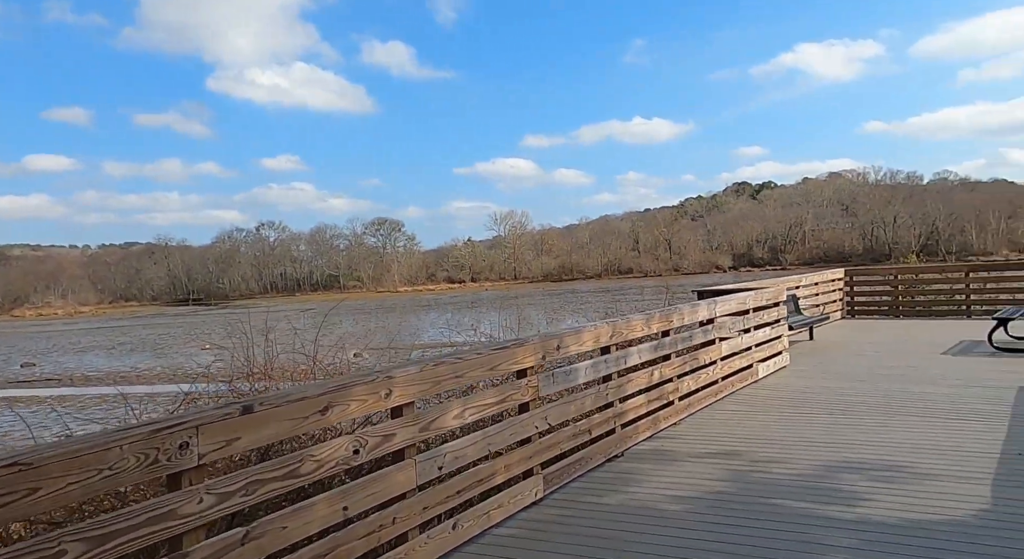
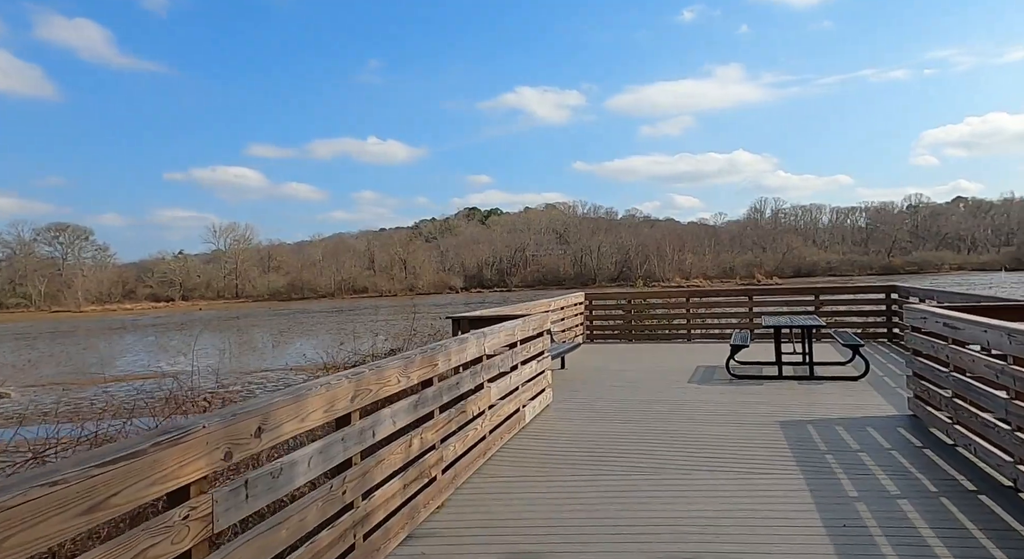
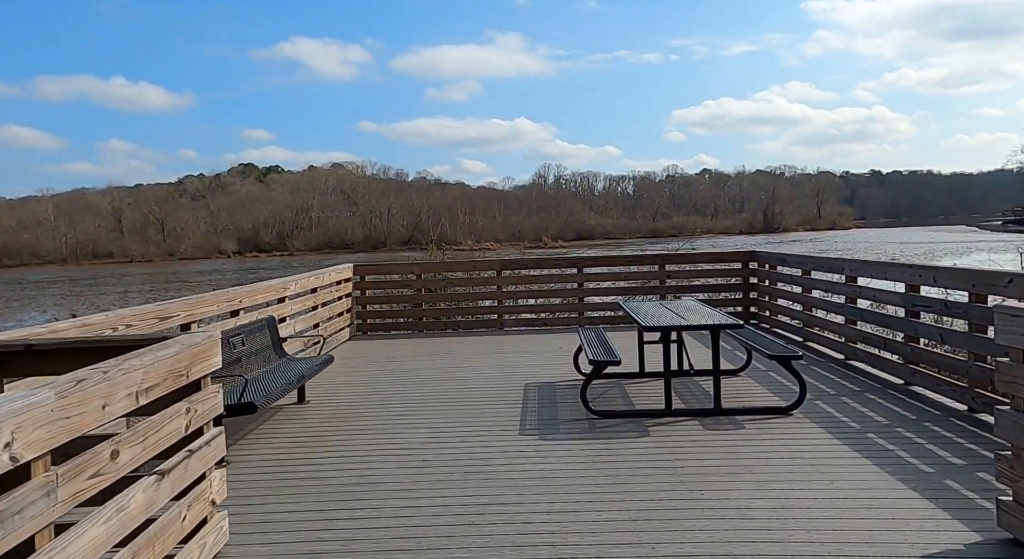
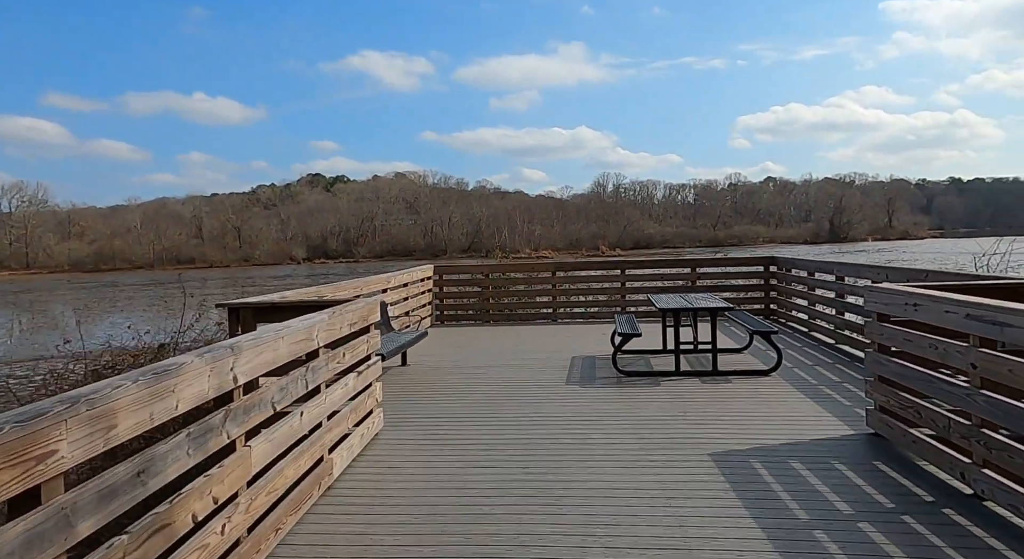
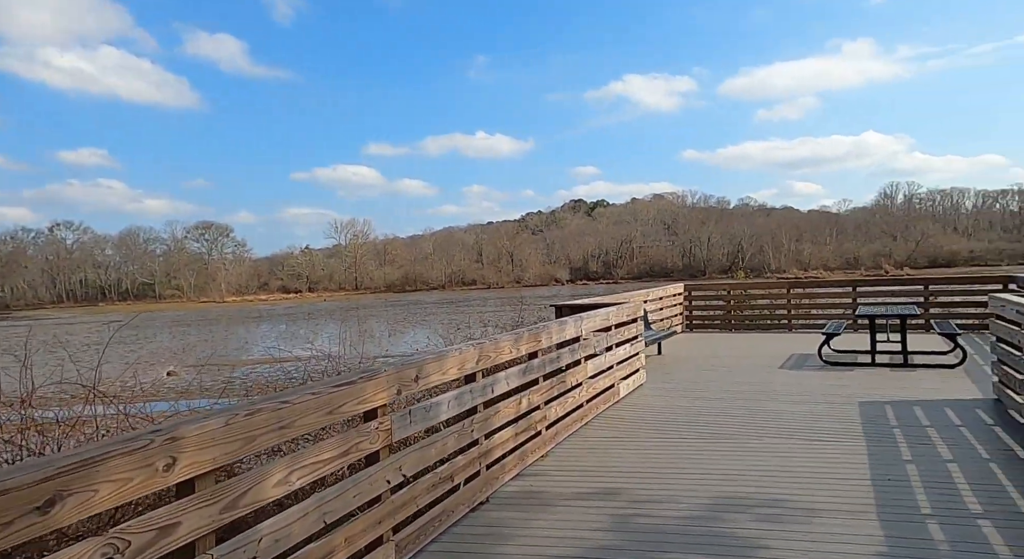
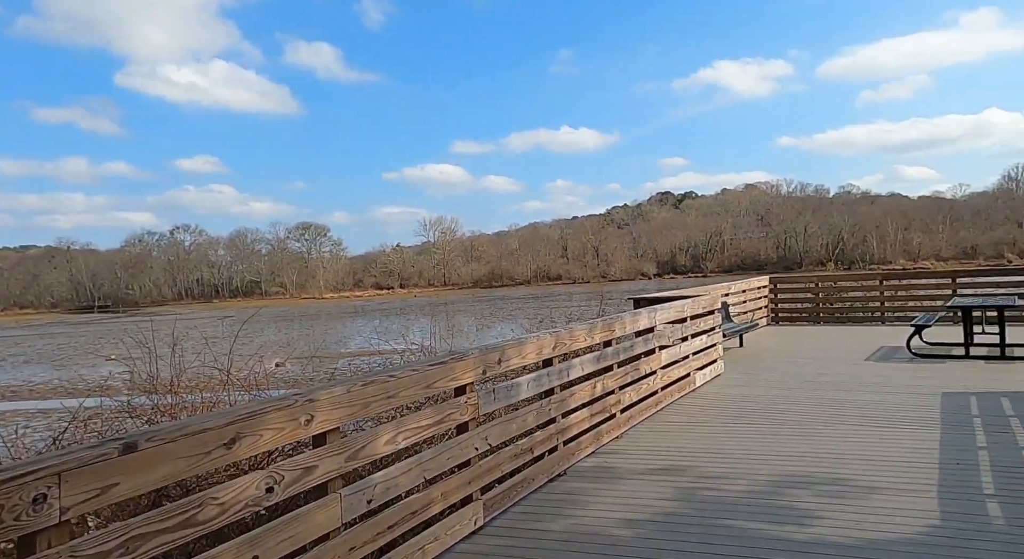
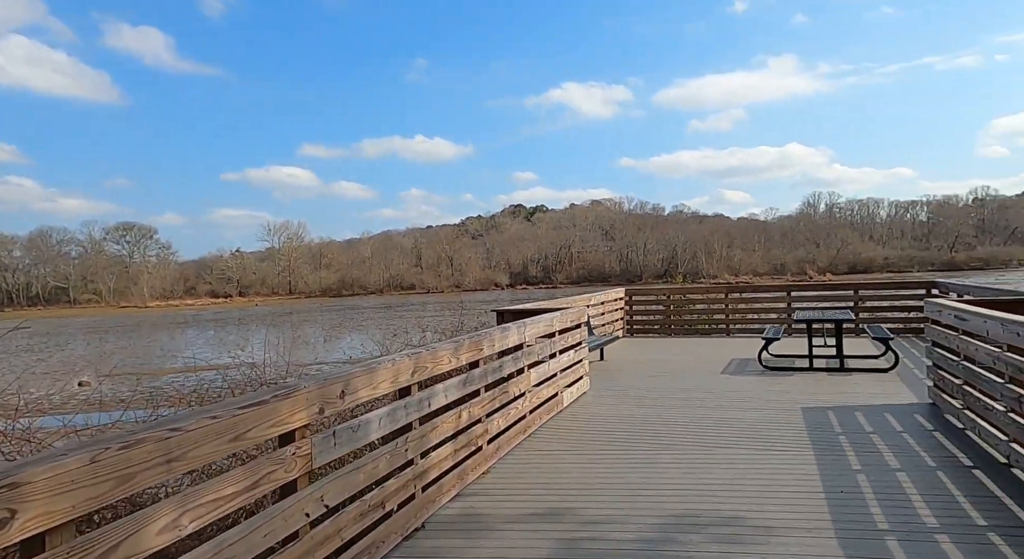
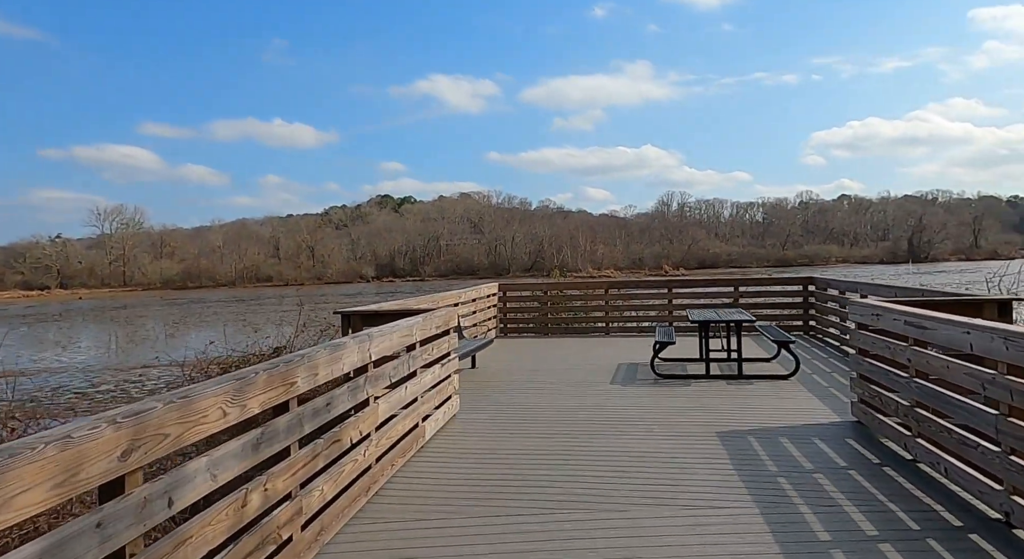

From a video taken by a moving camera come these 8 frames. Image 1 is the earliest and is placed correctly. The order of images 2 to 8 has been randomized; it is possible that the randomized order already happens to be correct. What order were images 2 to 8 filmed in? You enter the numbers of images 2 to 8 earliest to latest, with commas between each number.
6, 5, 7, 2, 8, 4, 3
